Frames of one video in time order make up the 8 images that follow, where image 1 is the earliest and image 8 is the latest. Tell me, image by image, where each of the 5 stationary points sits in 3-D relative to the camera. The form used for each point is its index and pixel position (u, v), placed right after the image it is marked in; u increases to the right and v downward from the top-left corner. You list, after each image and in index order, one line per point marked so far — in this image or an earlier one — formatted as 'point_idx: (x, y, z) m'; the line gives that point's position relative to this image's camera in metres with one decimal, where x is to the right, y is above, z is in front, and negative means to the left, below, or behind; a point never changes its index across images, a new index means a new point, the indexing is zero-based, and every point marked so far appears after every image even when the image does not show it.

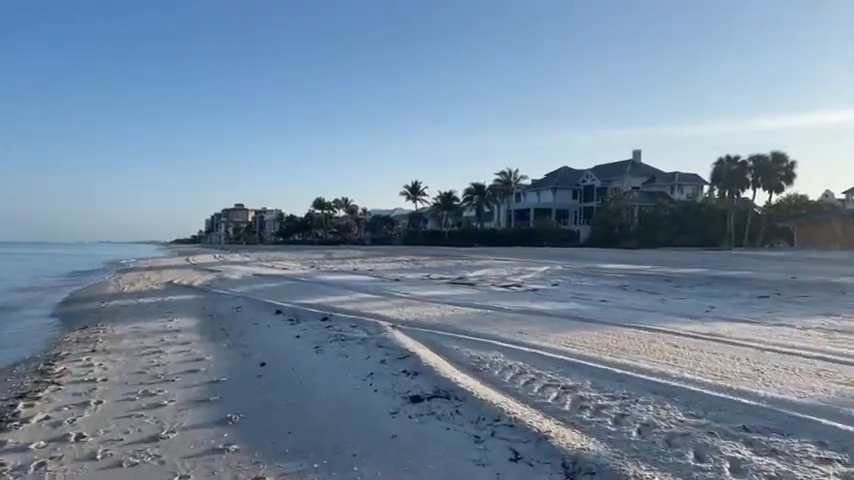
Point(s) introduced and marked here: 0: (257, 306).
0: (-4.6, -1.8, +16.8) m
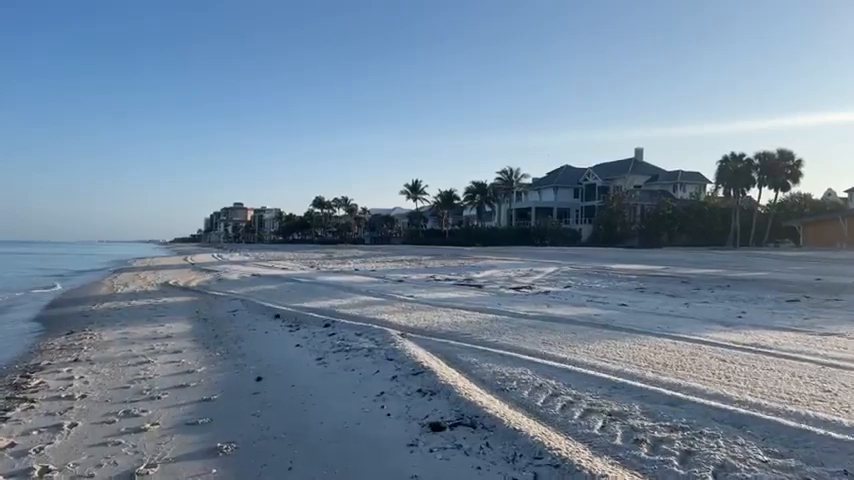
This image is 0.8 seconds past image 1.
0: (-4.4, -1.8, +15.9) m
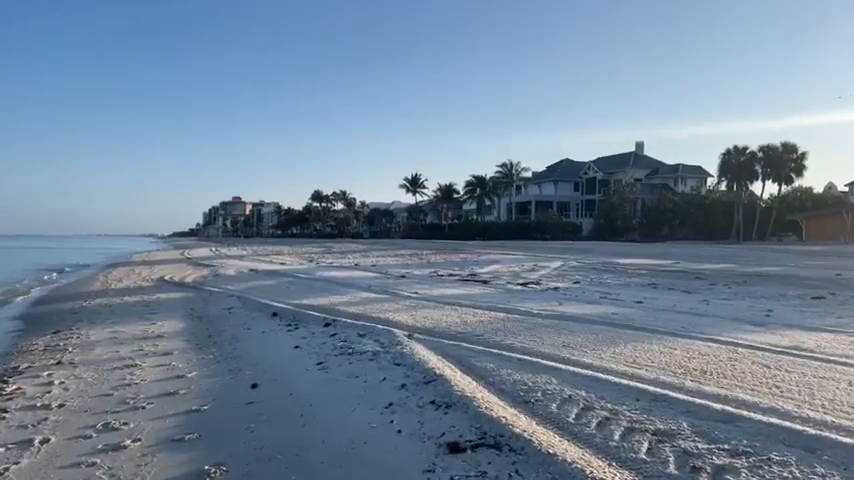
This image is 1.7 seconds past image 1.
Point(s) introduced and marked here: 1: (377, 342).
0: (-4.3, -1.6, +15.2) m
1: (-0.7, -1.5, +9.1) m
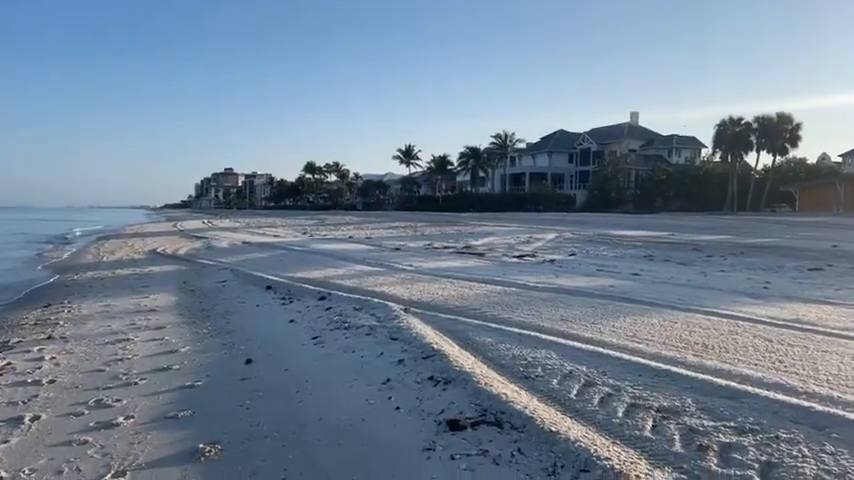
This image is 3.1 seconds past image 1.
0: (-4.4, -1.0, +15.0) m
1: (-0.8, -1.1, +9.0) m
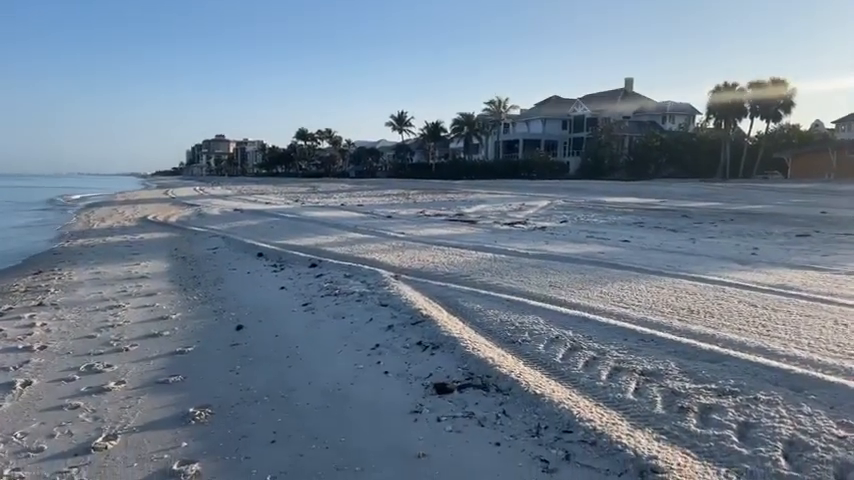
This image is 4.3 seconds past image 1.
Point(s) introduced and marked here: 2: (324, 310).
0: (-4.6, -0.2, +15.0) m
1: (-0.9, -0.6, +9.0) m
2: (-1.3, -0.9, +7.8) m
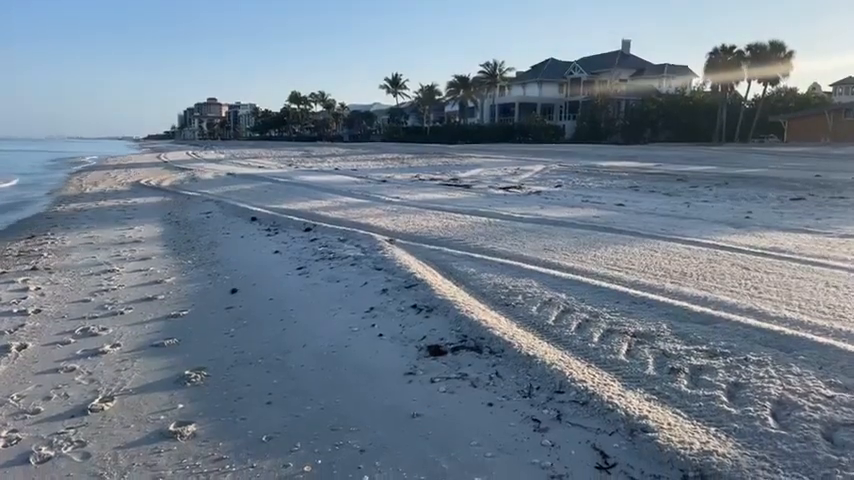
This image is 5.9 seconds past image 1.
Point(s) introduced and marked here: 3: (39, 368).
0: (-4.7, +0.7, +14.9) m
1: (-1.0, -0.1, +9.0) m
2: (-1.4, -0.4, +7.9) m
3: (-3.4, -1.1, +5.5) m
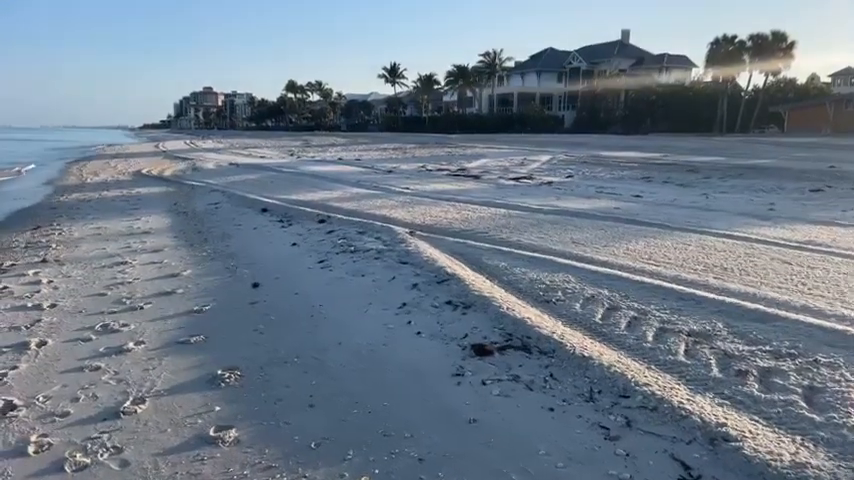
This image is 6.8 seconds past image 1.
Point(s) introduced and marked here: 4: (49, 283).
0: (-4.4, +0.9, +14.7) m
1: (-0.7, 0.0, +8.8) m
2: (-1.0, -0.3, +7.6) m
3: (-3.1, -1.1, +5.3) m
4: (-5.0, -0.6, +8.3) m
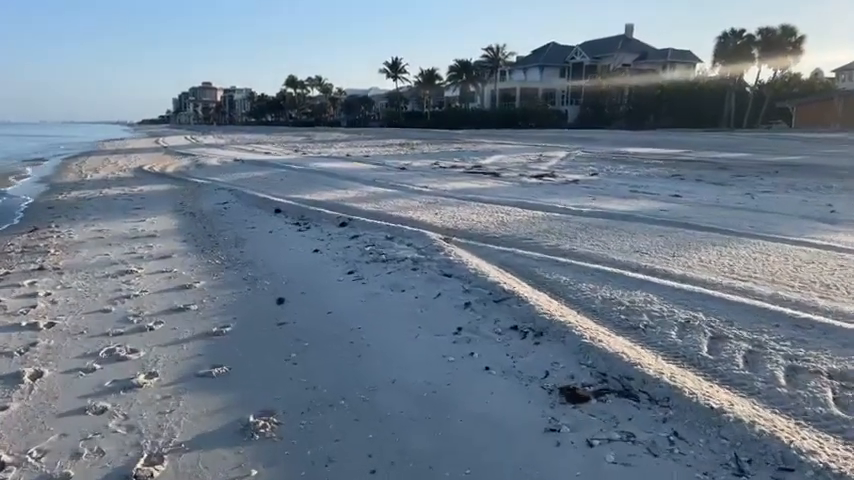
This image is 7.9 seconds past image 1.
0: (-3.9, +0.8, +13.8) m
1: (-0.2, -0.1, +7.9) m
2: (-0.5, -0.4, +6.8) m
3: (-2.6, -1.2, +4.5) m
4: (-4.5, -0.7, +7.4) m
